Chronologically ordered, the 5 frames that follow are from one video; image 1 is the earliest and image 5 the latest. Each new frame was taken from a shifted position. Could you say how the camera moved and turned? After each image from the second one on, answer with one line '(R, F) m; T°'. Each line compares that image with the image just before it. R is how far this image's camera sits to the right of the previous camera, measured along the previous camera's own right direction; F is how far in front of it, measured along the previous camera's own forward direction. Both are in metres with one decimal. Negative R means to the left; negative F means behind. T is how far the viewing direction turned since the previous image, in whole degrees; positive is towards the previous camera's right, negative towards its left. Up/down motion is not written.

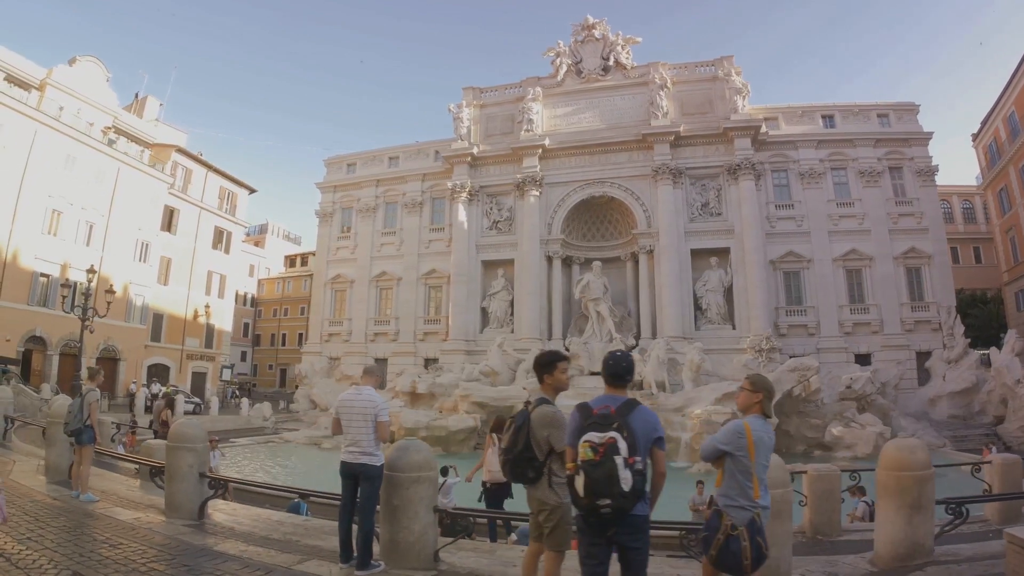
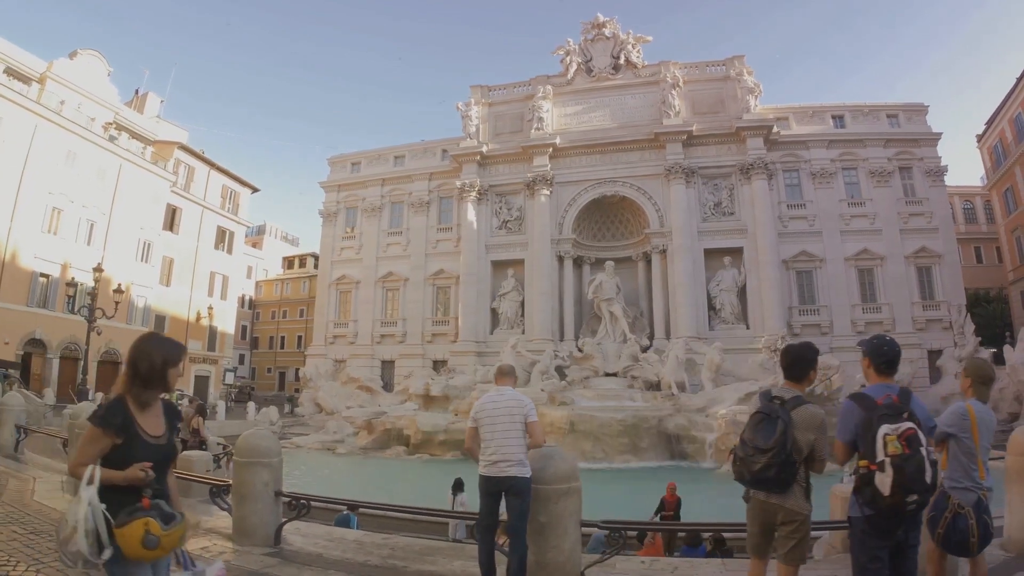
(-1.0, +0.3) m; +1°
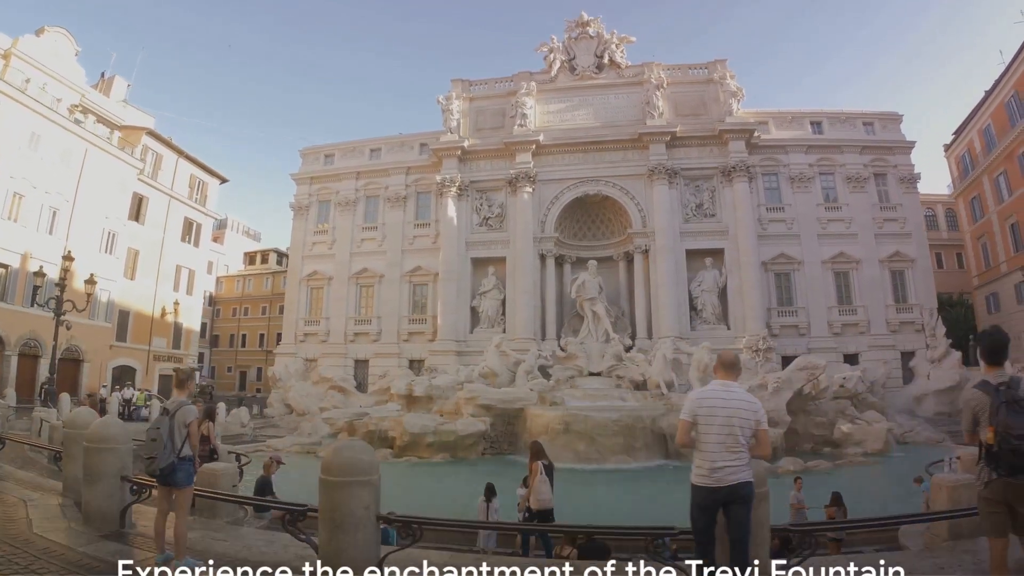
(-1.1, +0.5) m; +4°
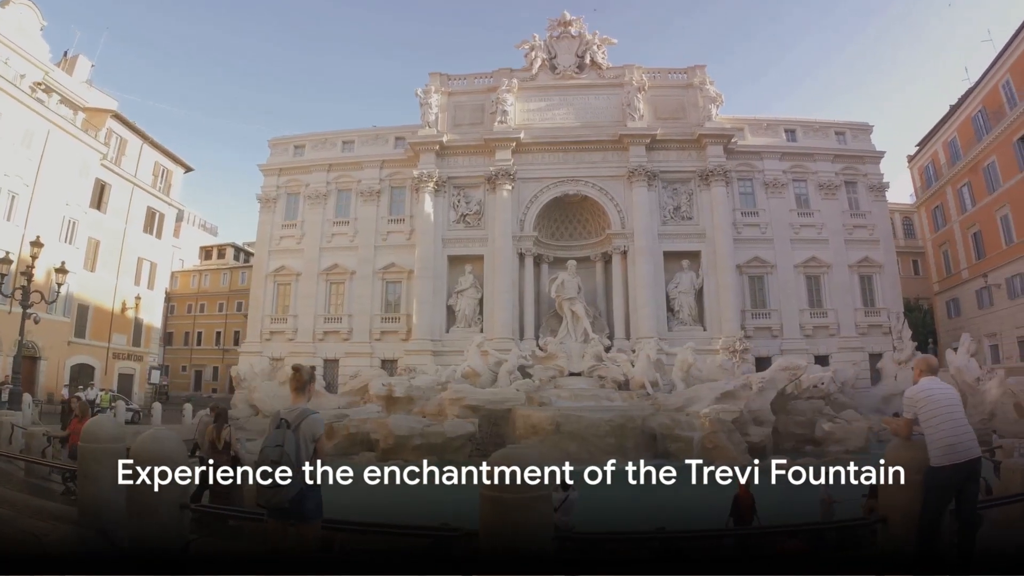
(-1.1, +0.4) m; +5°
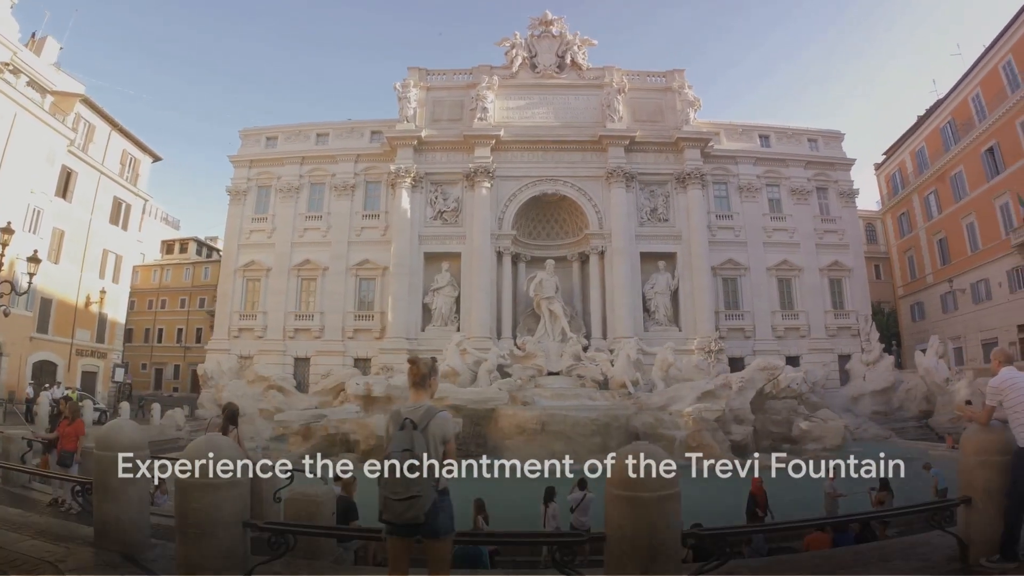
(-0.7, +0.2) m; +4°
